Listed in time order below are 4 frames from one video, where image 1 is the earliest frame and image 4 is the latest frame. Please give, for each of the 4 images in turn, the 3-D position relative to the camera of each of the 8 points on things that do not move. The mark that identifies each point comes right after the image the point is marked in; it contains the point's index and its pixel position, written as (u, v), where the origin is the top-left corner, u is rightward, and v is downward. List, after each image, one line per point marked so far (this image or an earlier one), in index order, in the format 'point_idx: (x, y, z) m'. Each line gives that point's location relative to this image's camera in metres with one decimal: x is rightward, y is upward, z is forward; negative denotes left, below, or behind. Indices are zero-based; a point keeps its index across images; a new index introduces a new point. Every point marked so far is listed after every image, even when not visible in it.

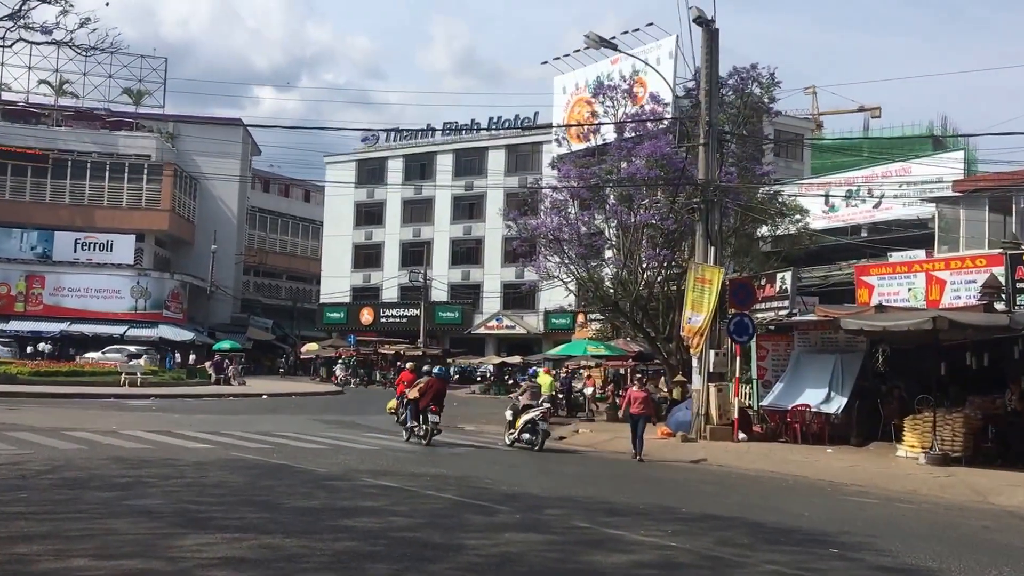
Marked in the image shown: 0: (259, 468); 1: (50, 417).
0: (-3.0, -2.2, +13.3) m
1: (-8.1, -2.3, +19.6) m
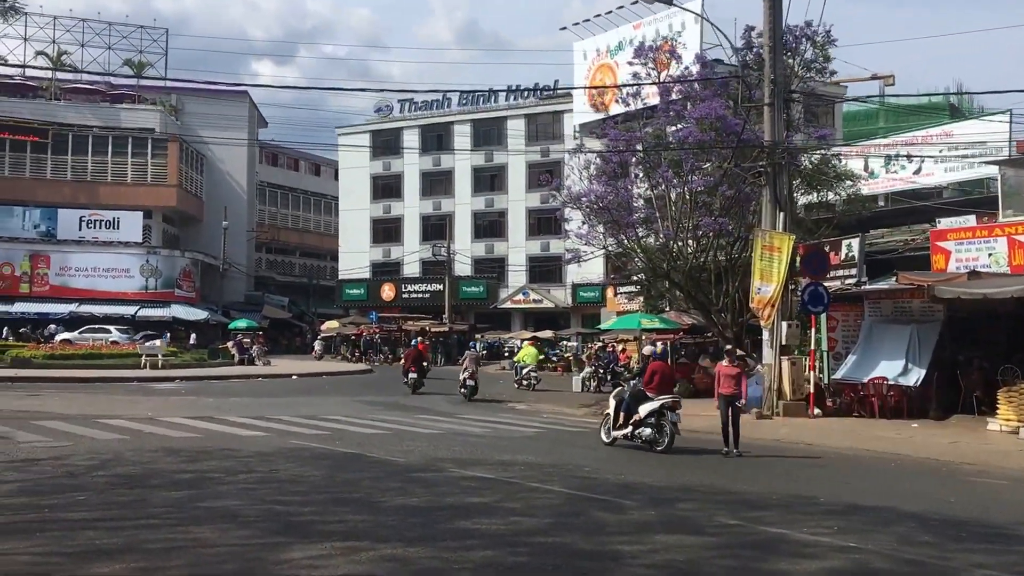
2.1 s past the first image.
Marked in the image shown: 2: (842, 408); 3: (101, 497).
0: (-1.9, -1.8, +11.9) m
1: (-7.0, -1.9, +18.2) m
2: (+5.8, -2.1, +19.4) m
3: (-3.2, -1.6, +8.6) m
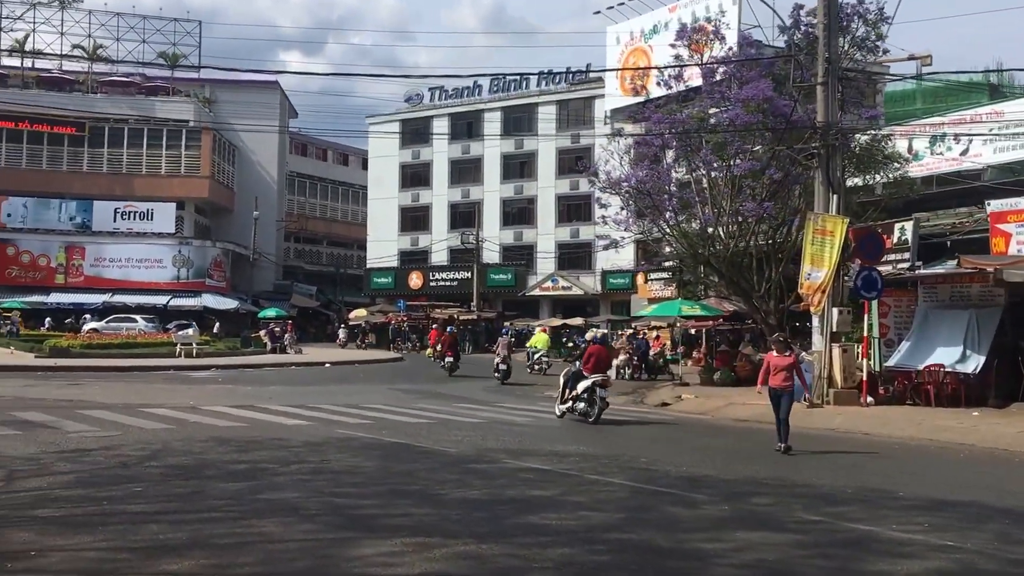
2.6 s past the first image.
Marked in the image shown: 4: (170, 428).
0: (-1.4, -1.7, +11.5) m
1: (-6.4, -1.7, +17.9) m
2: (+6.5, -1.9, +18.9) m
3: (-2.7, -1.5, +8.3) m
4: (-3.8, -1.5, +12.3) m
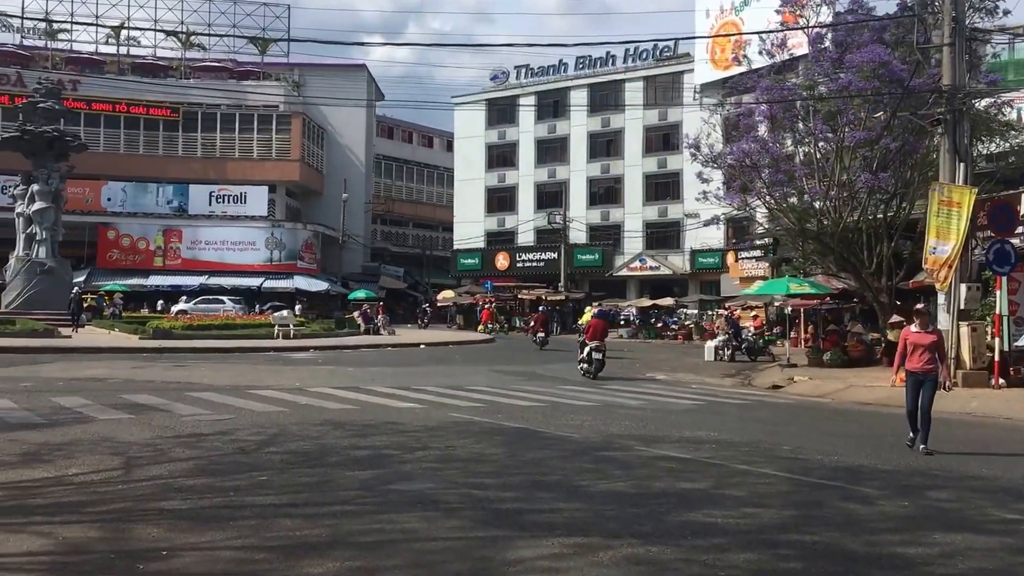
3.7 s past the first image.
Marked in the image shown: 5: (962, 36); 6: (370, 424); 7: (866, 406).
0: (-0.1, -1.4, +10.9) m
1: (-4.6, -1.4, +17.6) m
2: (+8.3, -1.5, +17.7) m
3: (-1.6, -1.3, +7.7) m
4: (-2.4, -1.3, +11.8) m
5: (+7.4, +4.1, +18.1) m
6: (-1.4, -1.4, +11.1) m
7: (+5.9, -1.9, +18.5) m
